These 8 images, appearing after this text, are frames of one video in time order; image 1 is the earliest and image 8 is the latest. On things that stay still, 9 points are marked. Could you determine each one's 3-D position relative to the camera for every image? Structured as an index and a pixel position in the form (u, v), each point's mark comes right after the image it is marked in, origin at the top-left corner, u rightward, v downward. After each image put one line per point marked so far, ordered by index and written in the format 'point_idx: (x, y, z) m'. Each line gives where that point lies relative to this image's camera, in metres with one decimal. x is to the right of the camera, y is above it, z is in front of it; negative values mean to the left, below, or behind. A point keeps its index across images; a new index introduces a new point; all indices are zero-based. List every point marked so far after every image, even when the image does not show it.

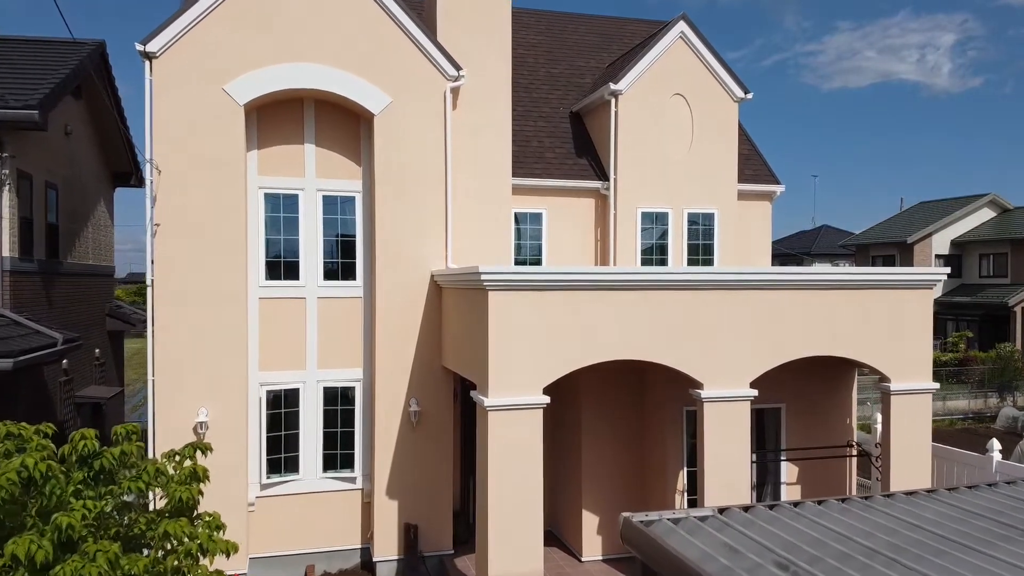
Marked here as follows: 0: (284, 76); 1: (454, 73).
0: (-2.7, +2.5, +12.8) m
1: (-0.7, +2.7, +13.5) m
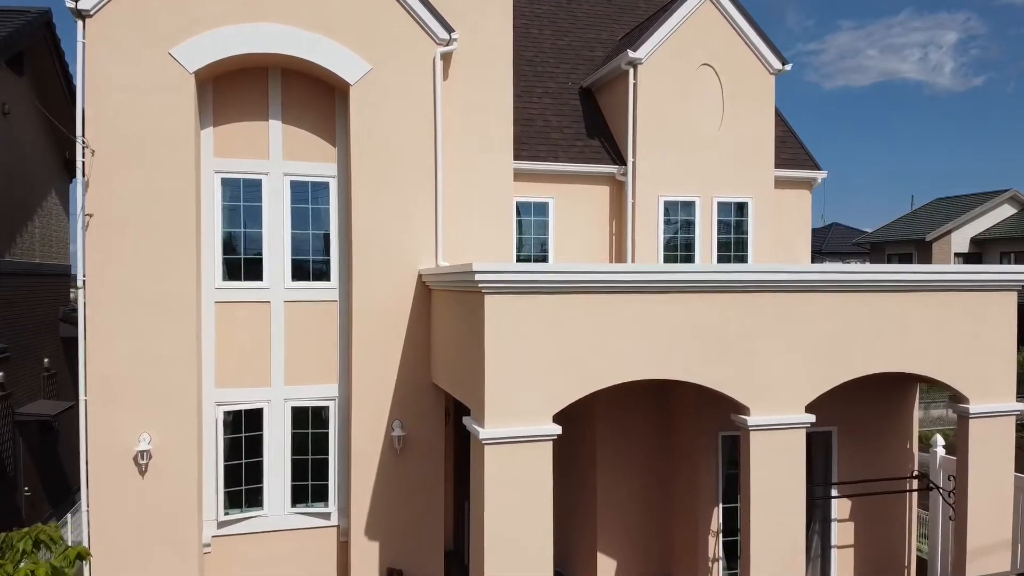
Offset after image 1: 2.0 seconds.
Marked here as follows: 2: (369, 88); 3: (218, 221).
0: (-2.7, +2.5, +10.8) m
1: (-0.7, +2.7, +11.5) m
2: (-1.5, +2.1, +11.2) m
3: (-3.1, +0.7, +11.4) m
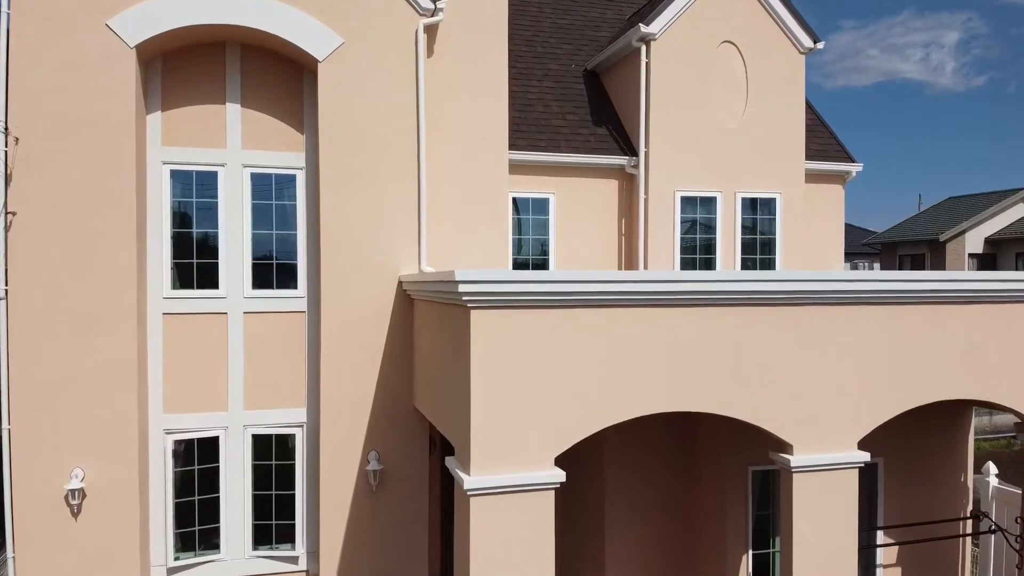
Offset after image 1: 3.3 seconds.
0: (-2.7, +2.4, +9.2) m
1: (-0.8, +2.6, +9.9) m
2: (-1.5, +2.0, +9.7) m
3: (-3.1, +0.6, +9.8) m
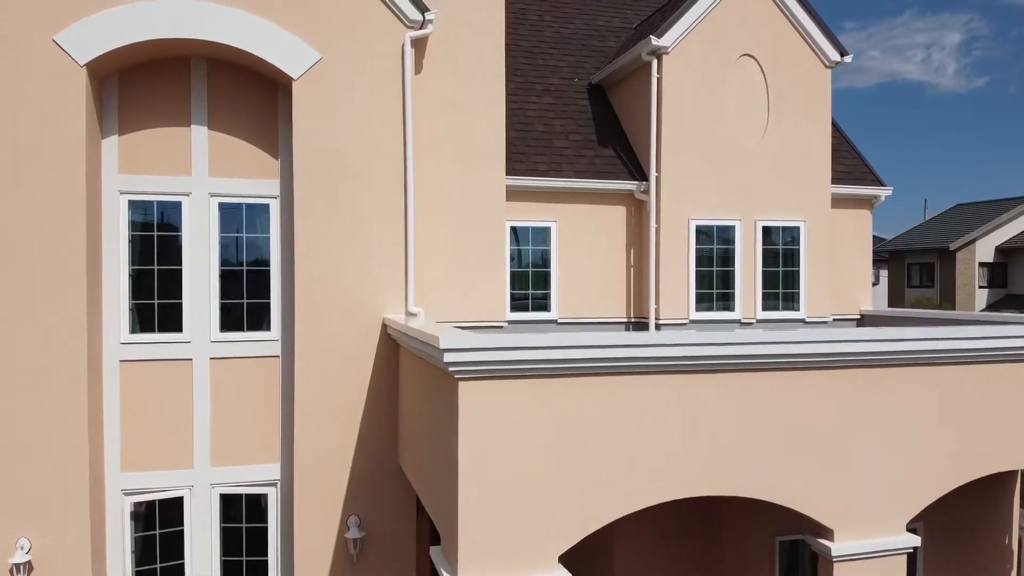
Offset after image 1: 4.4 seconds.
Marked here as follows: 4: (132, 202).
0: (-2.8, +2.0, +8.2) m
1: (-0.8, +2.2, +8.9) m
2: (-1.6, +1.6, +8.7) m
3: (-3.2, +0.3, +8.8) m
4: (-3.1, +0.7, +8.8) m
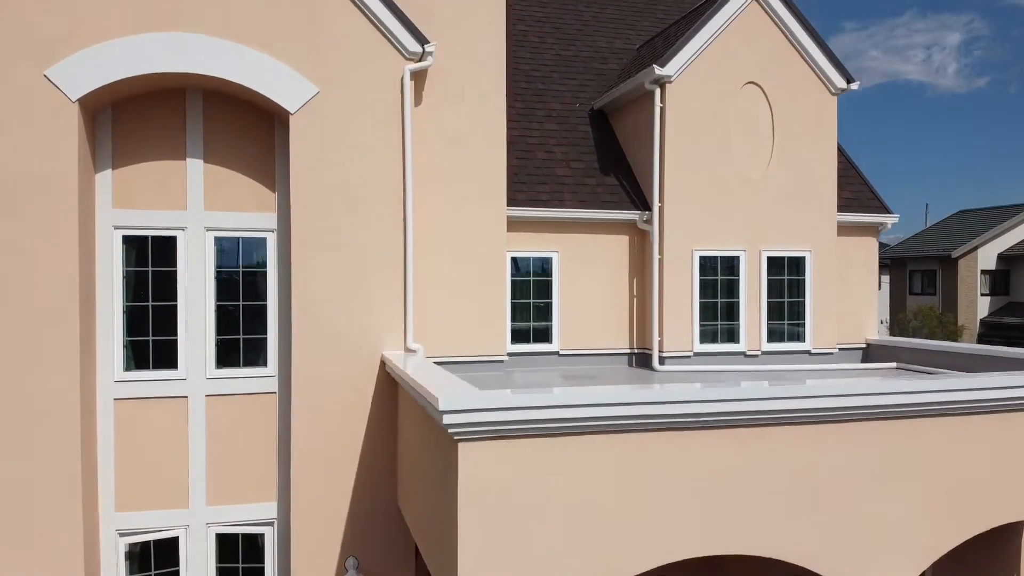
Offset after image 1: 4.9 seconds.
0: (-2.8, +1.7, +8.1) m
1: (-0.8, +1.9, +8.8) m
2: (-1.6, +1.3, +8.5) m
3: (-3.2, 0.0, +8.7) m
4: (-3.1, +0.4, +8.7) m
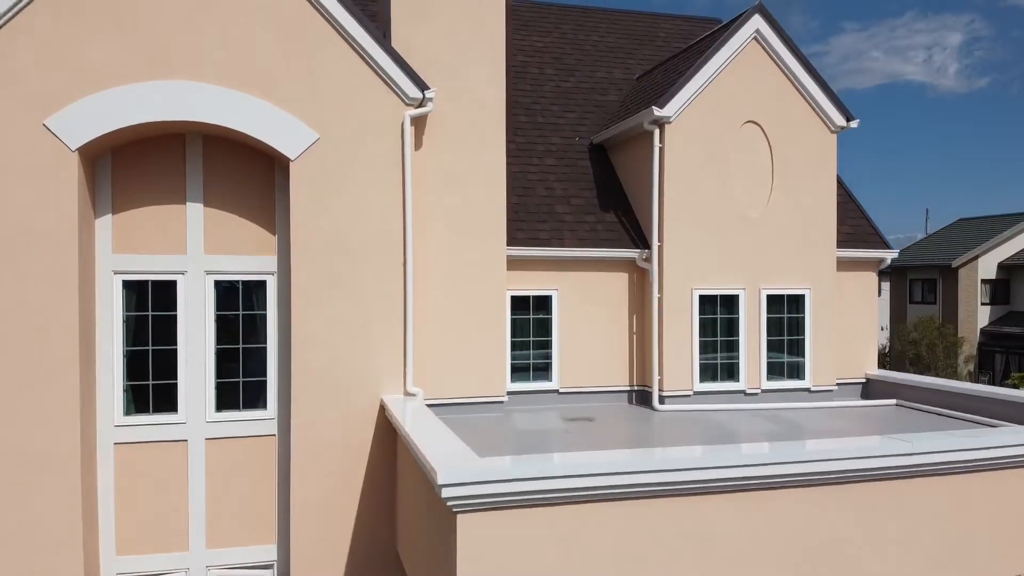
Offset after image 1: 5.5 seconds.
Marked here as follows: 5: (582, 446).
0: (-2.8, +1.4, +8.1) m
1: (-0.8, +1.6, +8.8) m
2: (-1.6, +1.0, +8.5) m
3: (-3.2, -0.4, +8.7) m
4: (-3.1, +0.1, +8.7) m
5: (+0.6, -1.2, +8.6) m
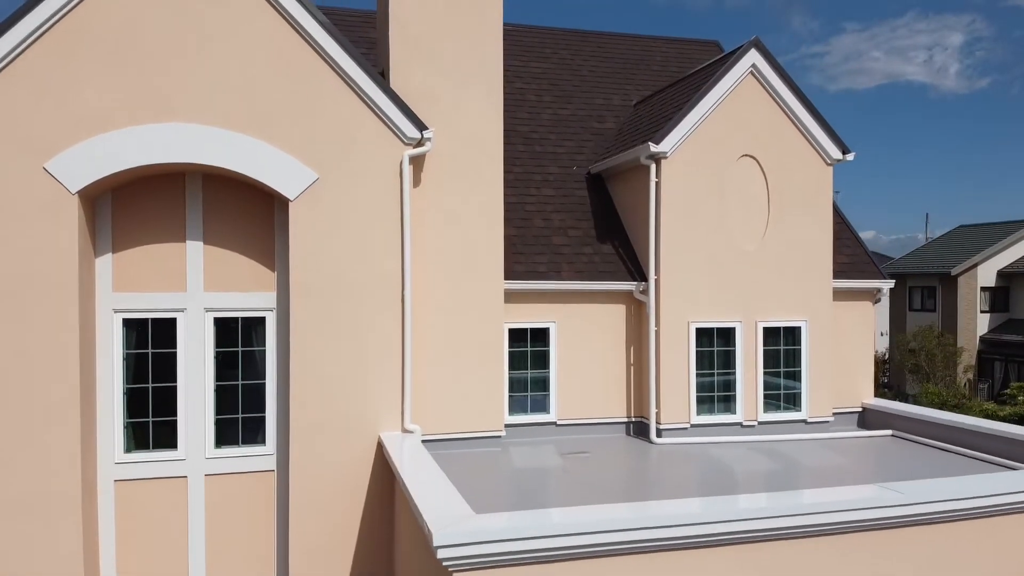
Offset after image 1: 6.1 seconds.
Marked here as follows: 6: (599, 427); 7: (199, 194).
0: (-2.8, +1.1, +8.1) m
1: (-0.8, +1.3, +8.8) m
2: (-1.6, +0.7, +8.6) m
3: (-3.2, -0.7, +8.7) m
4: (-3.1, -0.3, +8.8) m
5: (+0.5, -1.6, +8.7) m
6: (+0.8, -1.3, +10.4) m
7: (-2.6, +0.8, +8.9) m
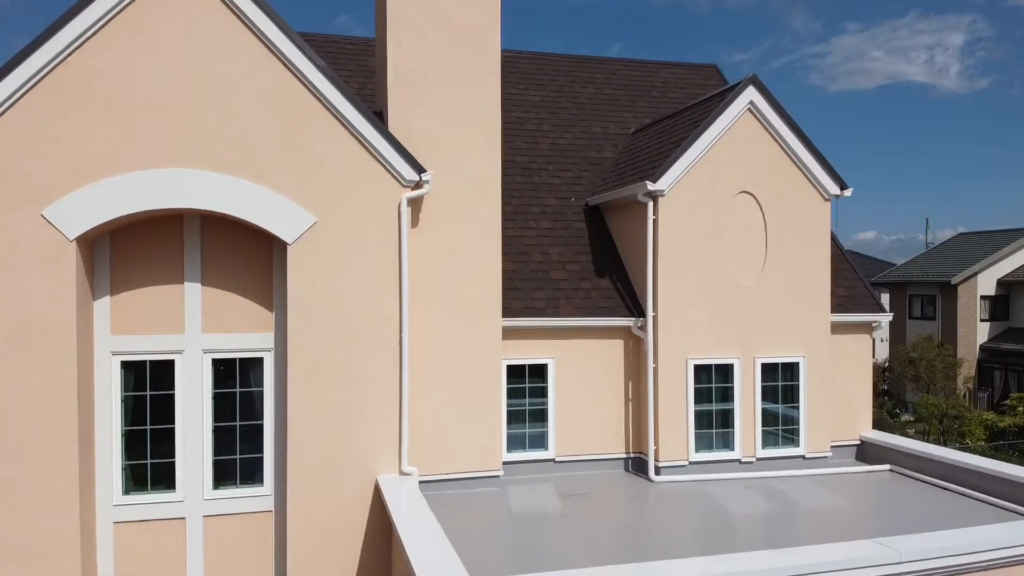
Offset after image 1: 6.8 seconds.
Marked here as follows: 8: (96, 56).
0: (-2.8, +0.7, +8.1) m
1: (-0.8, +0.9, +8.9) m
2: (-1.6, +0.3, +8.6) m
3: (-3.2, -1.0, +8.7) m
4: (-3.2, -0.6, +8.8) m
5: (+0.5, -1.9, +8.7) m
6: (+0.8, -1.7, +10.4) m
7: (-2.6, +0.4, +8.9) m
8: (-3.1, +1.7, +8.0) m
